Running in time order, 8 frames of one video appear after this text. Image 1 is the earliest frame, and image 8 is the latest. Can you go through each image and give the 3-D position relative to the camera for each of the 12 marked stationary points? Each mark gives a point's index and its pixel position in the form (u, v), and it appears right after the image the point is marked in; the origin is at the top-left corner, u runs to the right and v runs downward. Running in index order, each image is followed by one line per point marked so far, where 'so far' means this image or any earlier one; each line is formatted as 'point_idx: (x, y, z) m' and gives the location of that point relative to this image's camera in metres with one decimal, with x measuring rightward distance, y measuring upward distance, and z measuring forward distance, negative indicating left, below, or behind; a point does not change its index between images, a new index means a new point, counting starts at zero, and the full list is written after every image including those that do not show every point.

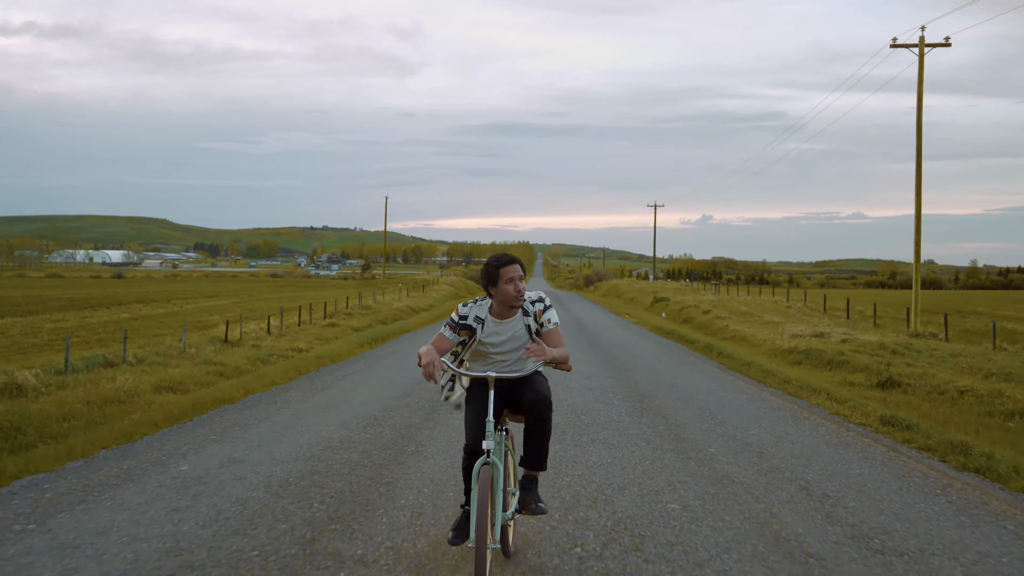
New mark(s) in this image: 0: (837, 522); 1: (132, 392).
0: (+2.4, -1.7, +4.9) m
1: (-9.1, -2.4, +15.5) m
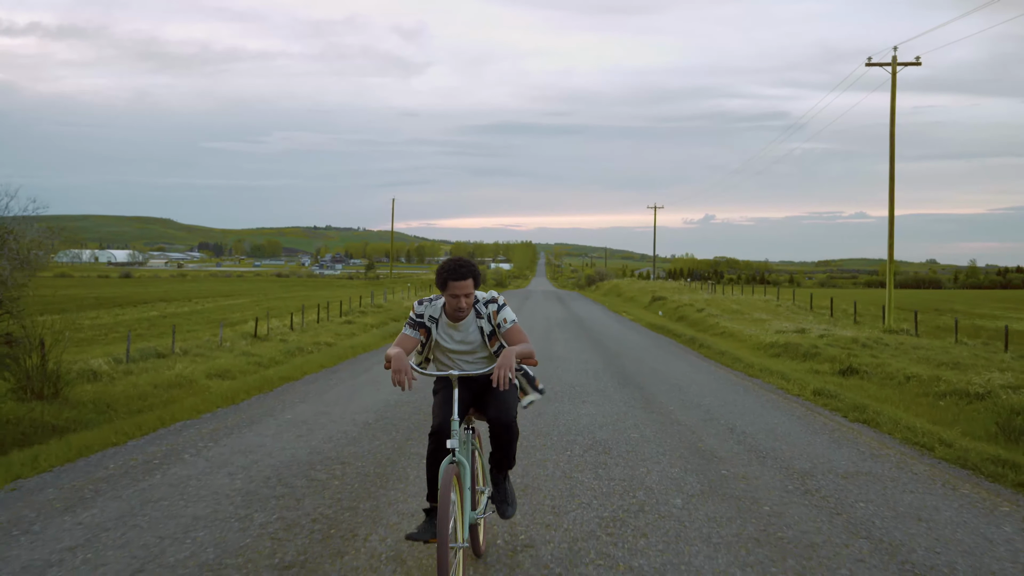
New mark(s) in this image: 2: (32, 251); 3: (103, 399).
0: (+2.5, -1.7, +7.2) m
1: (-8.9, -2.4, +17.9) m
2: (-8.7, +0.7, +11.3) m
3: (-9.2, -2.4, +14.7) m
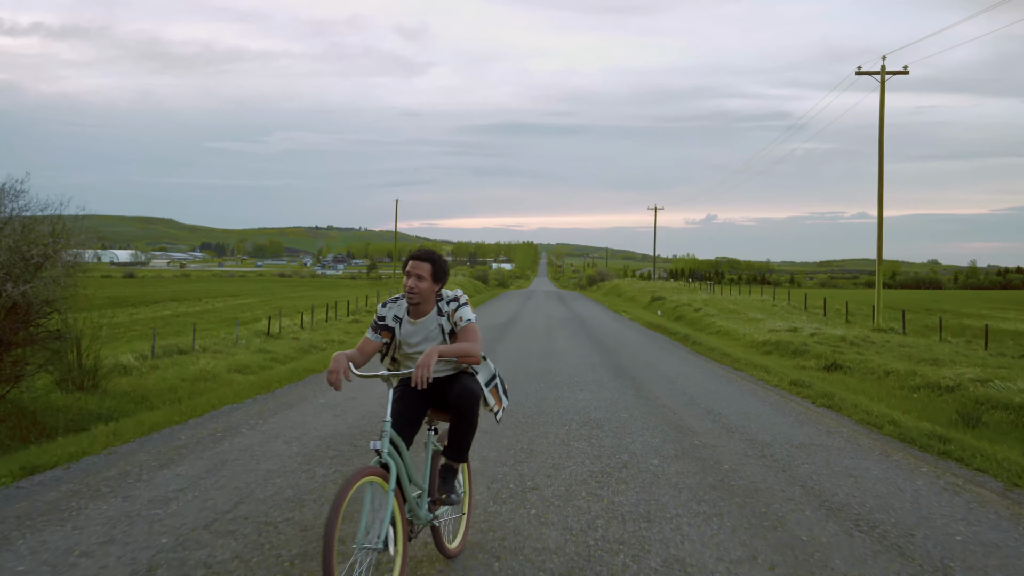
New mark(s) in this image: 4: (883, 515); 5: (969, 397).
0: (+2.6, -1.7, +8.4) m
1: (-8.8, -2.4, +19.1) m
2: (-8.6, +0.7, +12.5) m
3: (-9.1, -2.4, +15.9) m
4: (+2.8, -1.7, +5.0) m
5: (+10.2, -2.4, +14.5) m
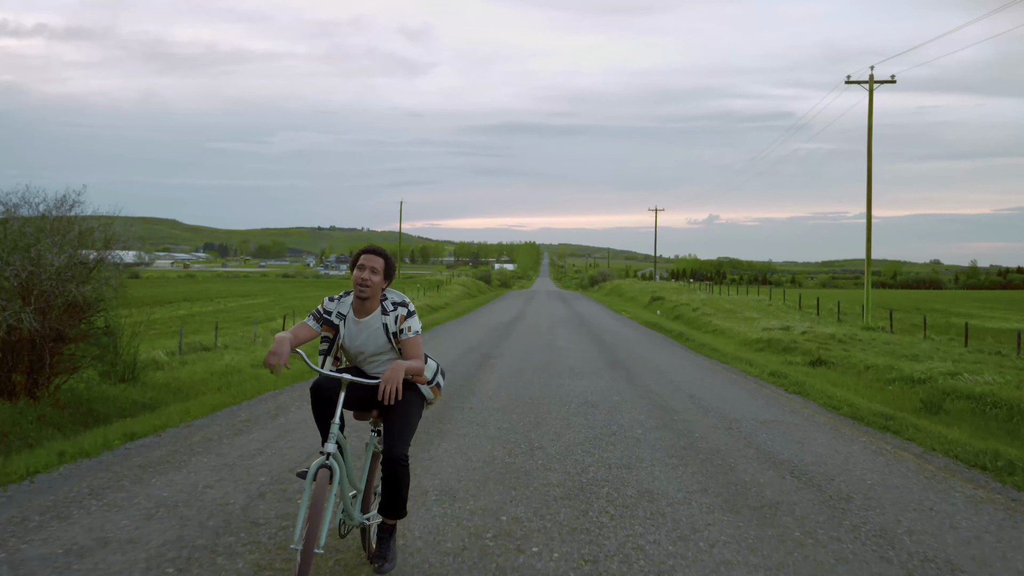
0: (+2.7, -1.7, +9.7) m
1: (-8.6, -2.5, +20.4) m
2: (-8.5, +0.7, +13.8) m
3: (-8.9, -2.5, +17.3) m
4: (+2.9, -1.7, +6.3) m
5: (+10.3, -2.4, +15.8) m
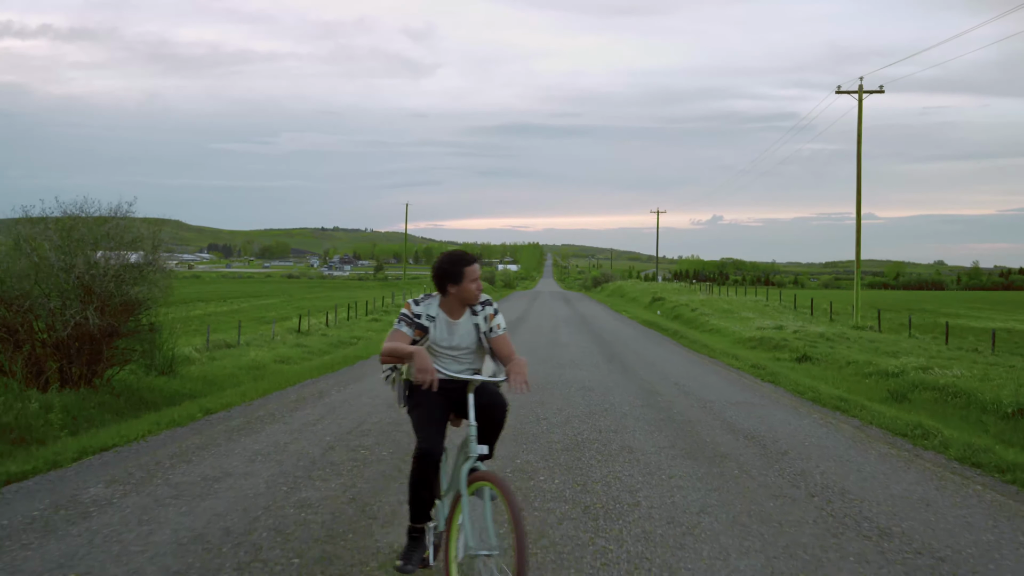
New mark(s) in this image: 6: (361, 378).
0: (+2.9, -1.7, +11.2) m
1: (-8.4, -2.5, +22.0) m
2: (-8.4, +0.7, +15.4) m
3: (-8.8, -2.5, +18.8) m
4: (+3.0, -1.7, +7.8) m
5: (+10.5, -2.5, +17.2) m
6: (-2.9, -1.7, +12.6) m
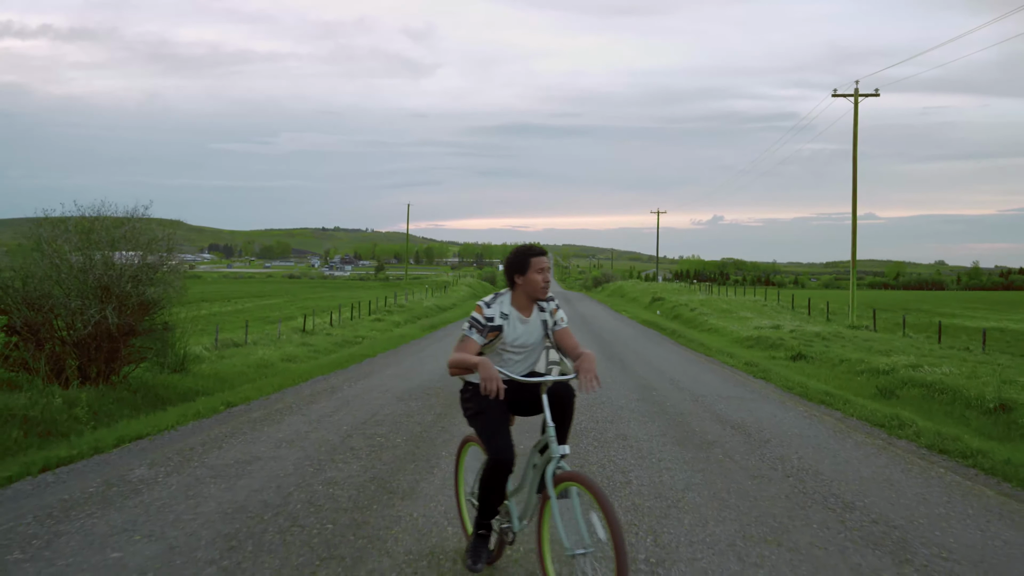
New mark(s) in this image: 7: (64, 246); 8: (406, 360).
0: (+2.9, -1.7, +11.8) m
1: (-8.4, -2.5, +22.6) m
2: (-8.3, +0.7, +15.9) m
3: (-8.7, -2.5, +19.4) m
4: (+3.0, -1.7, +8.3) m
5: (+10.5, -2.5, +17.8) m
6: (-2.9, -1.7, +13.2) m
7: (-9.8, +0.9, +14.2) m
8: (-2.7, -1.8, +16.4) m
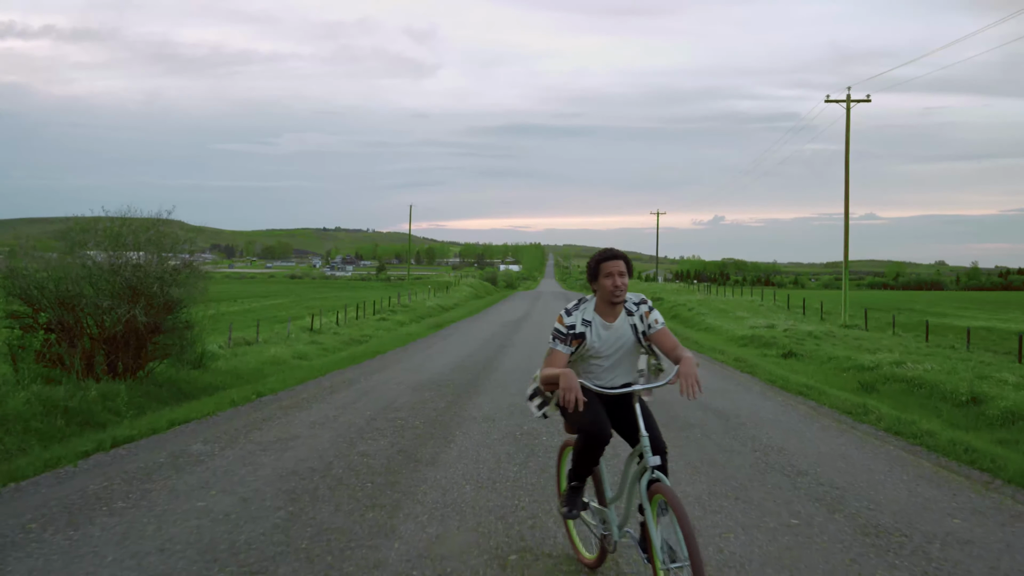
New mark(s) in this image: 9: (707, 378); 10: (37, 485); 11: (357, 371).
0: (+3.0, -1.7, +12.7) m
1: (-8.3, -2.5, +23.5) m
2: (-8.2, +0.7, +16.9) m
3: (-8.6, -2.5, +20.4) m
4: (+3.1, -1.7, +9.3) m
5: (+10.6, -2.5, +18.7) m
6: (-2.8, -1.8, +14.1) m
7: (-9.7, +0.9, +15.2) m
8: (-2.6, -1.8, +17.4) m
9: (+3.9, -1.8, +13.0) m
10: (-4.0, -1.7, +5.5) m
11: (-3.2, -1.7, +13.7) m
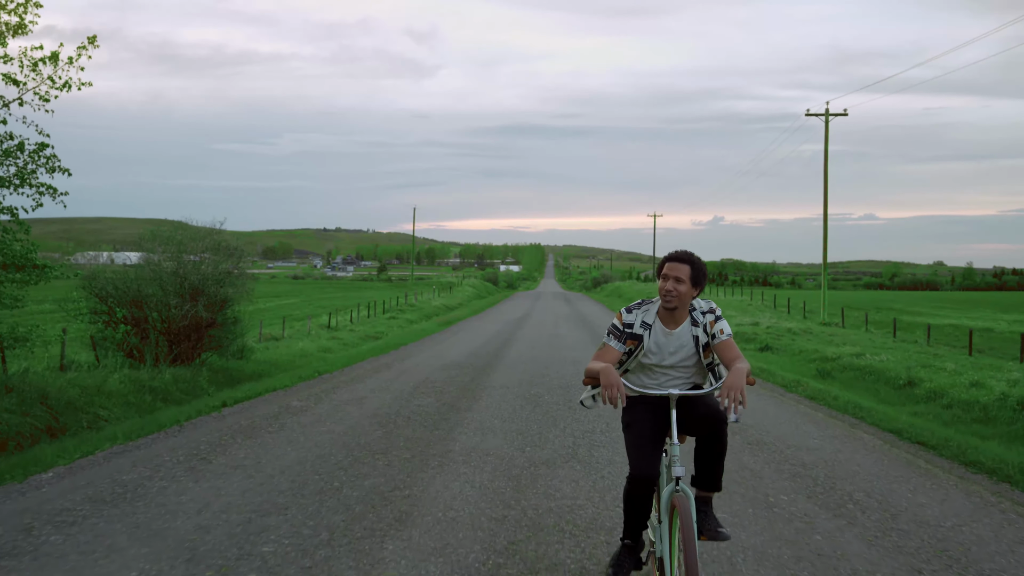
0: (+3.1, -1.7, +15.4) m
1: (-8.1, -2.5, +26.2) m
2: (-8.1, +0.6, +19.6) m
3: (-8.5, -2.5, +23.0) m
4: (+3.3, -1.7, +11.9) m
5: (+10.8, -2.5, +21.4) m
6: (-2.7, -1.8, +16.8) m
7: (-9.6, +0.9, +17.8) m
8: (-2.4, -1.8, +20.0) m
9: (+4.0, -1.8, +15.6) m
10: (-3.9, -1.7, +8.2) m
11: (-3.1, -1.7, +16.3) m
